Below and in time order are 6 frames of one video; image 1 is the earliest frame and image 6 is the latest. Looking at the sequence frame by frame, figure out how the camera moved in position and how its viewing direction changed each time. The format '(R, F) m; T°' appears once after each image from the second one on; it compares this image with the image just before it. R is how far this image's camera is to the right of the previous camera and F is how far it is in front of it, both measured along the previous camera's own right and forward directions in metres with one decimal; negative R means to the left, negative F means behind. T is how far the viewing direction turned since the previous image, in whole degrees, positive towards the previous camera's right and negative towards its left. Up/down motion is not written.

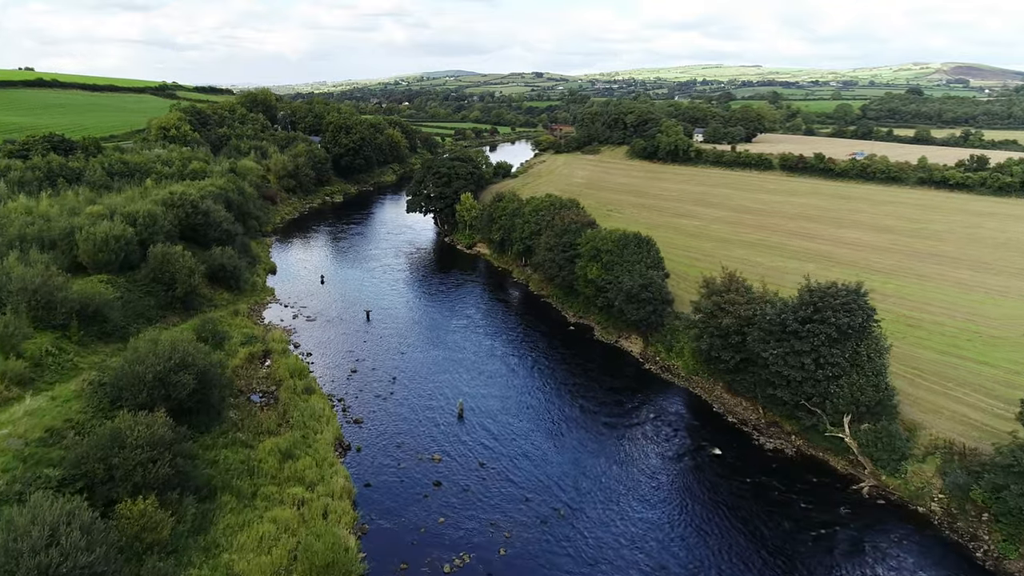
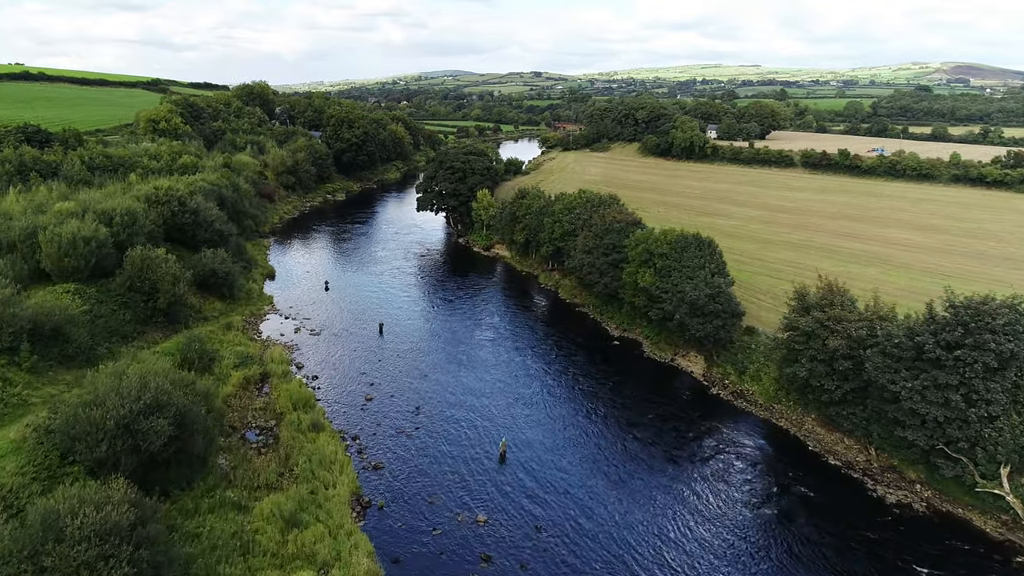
(-2.5, +7.1) m; 0°
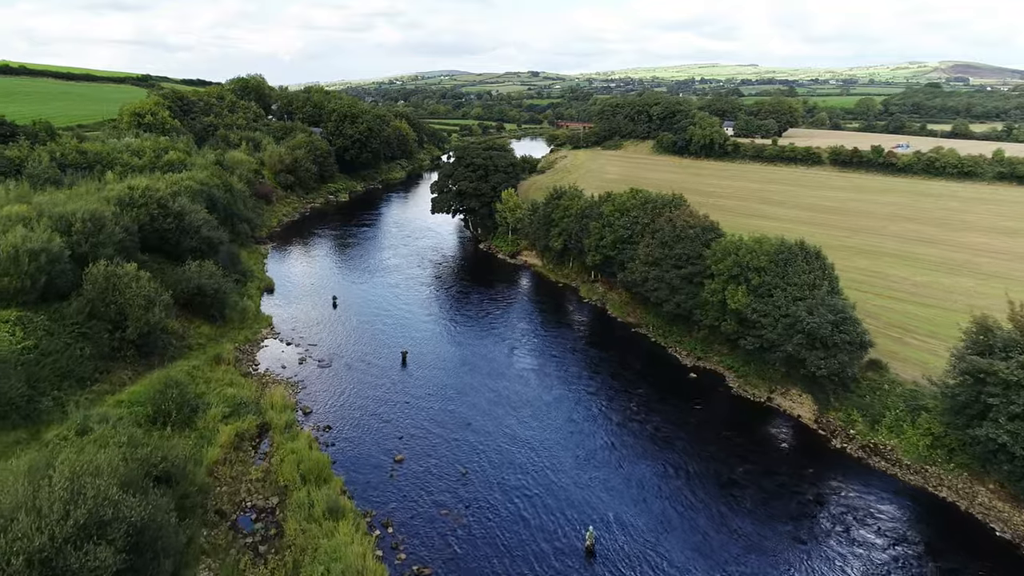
(-3.0, +8.5) m; 0°
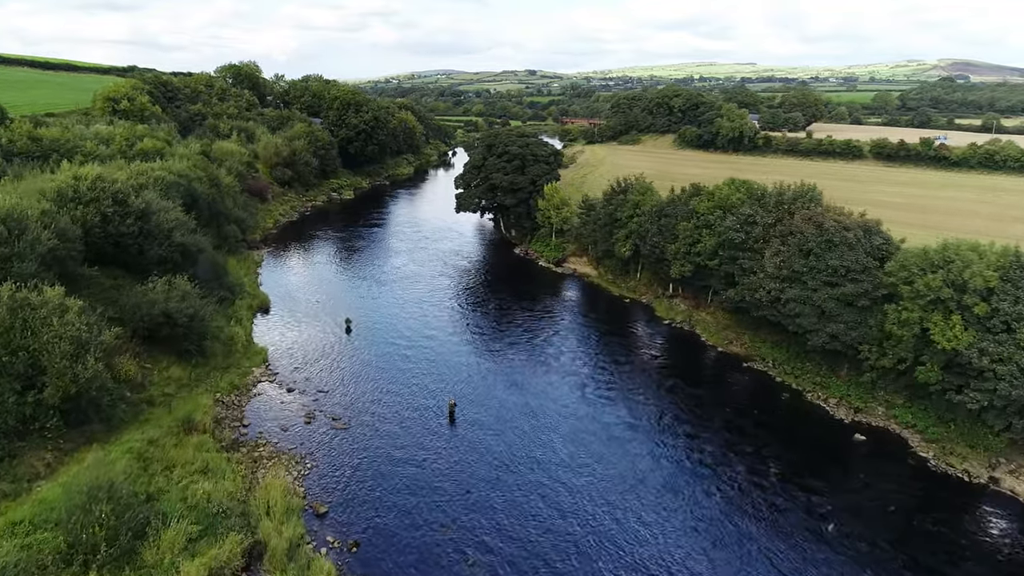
(-3.7, +11.1) m; 0°
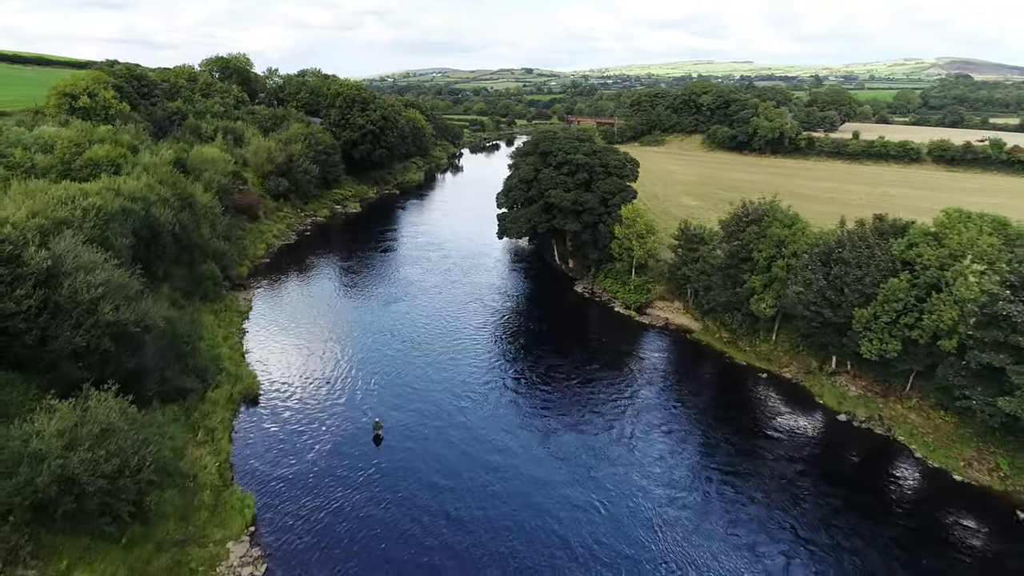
(-4.2, +13.1) m; 0°
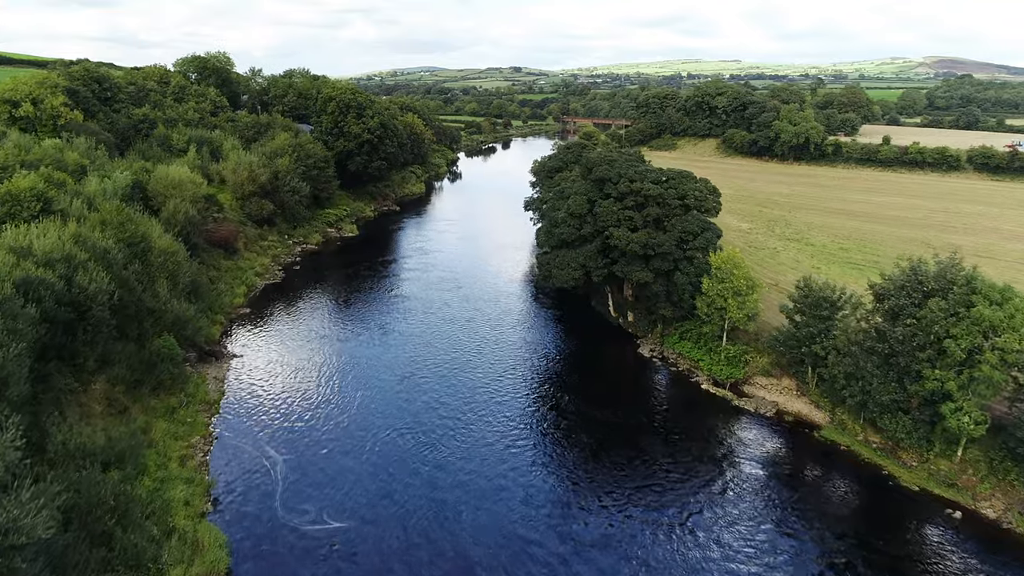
(-3.0, +9.8) m; +1°
